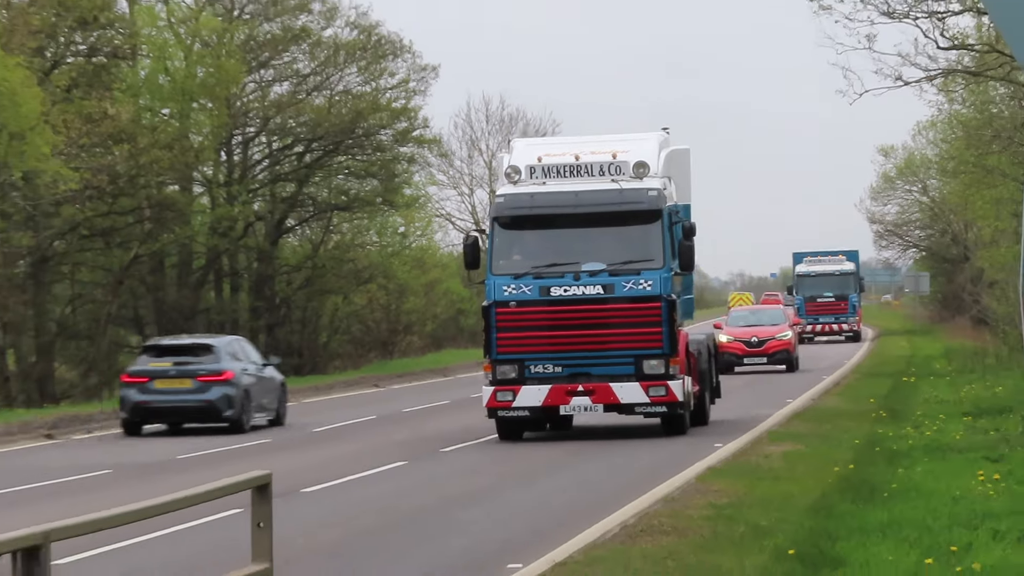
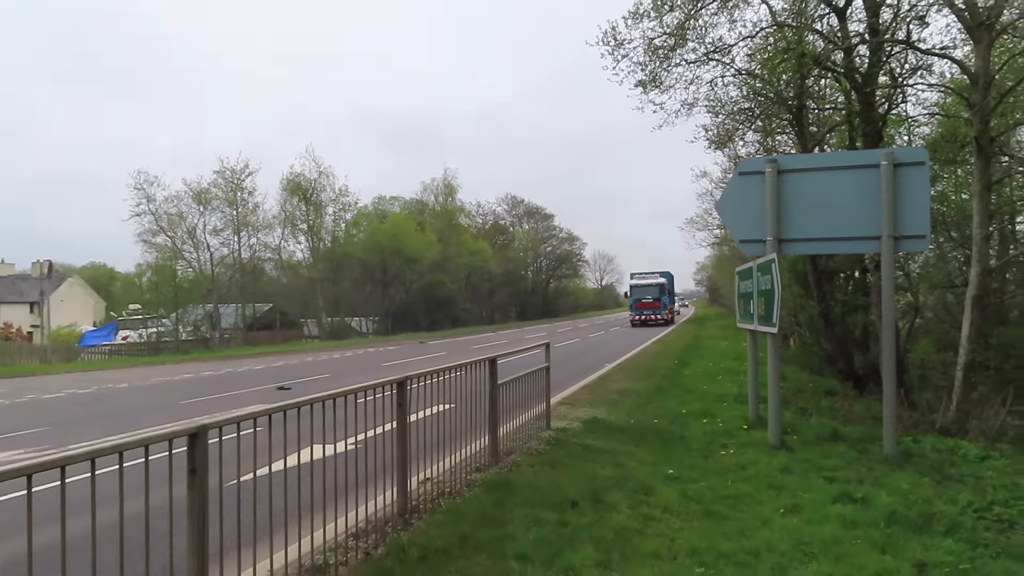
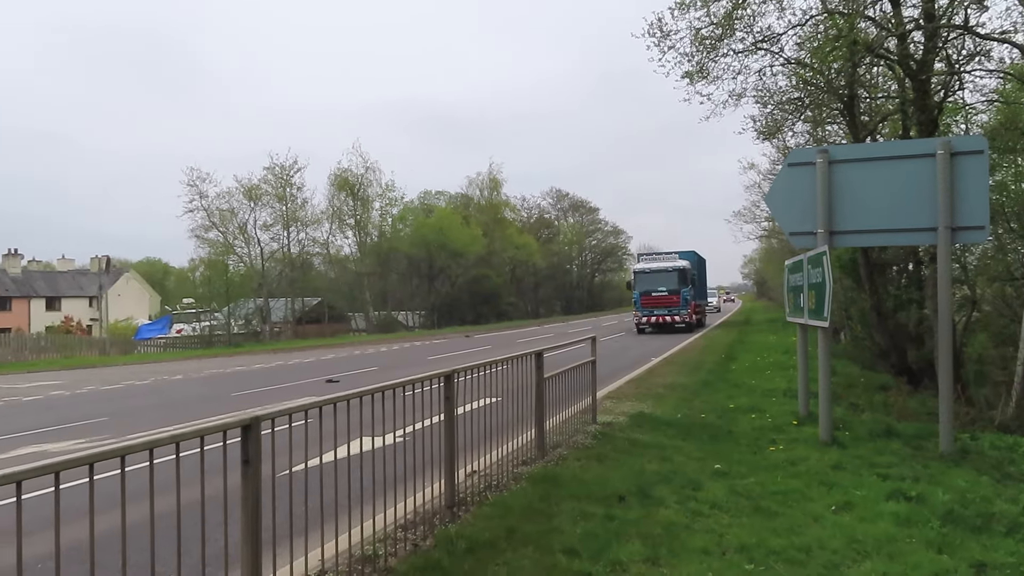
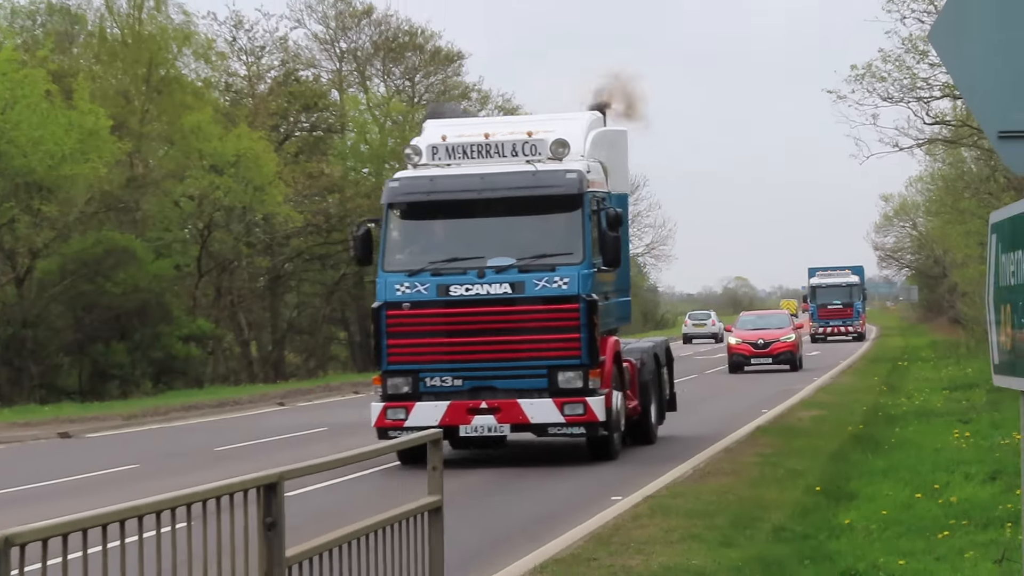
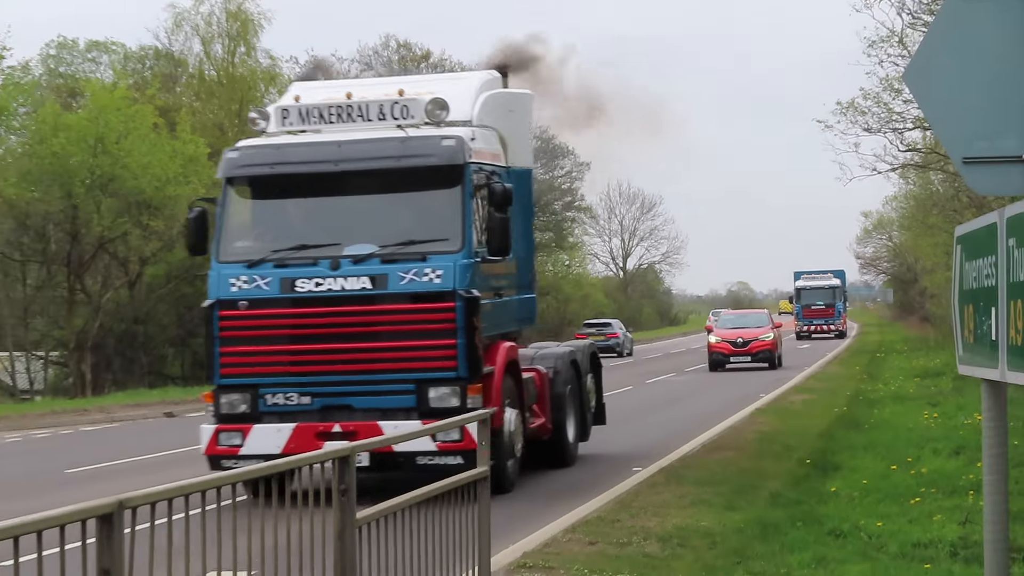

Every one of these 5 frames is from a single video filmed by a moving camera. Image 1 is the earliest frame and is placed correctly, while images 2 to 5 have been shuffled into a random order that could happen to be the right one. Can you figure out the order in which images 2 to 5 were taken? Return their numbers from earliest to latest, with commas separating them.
4, 5, 2, 3
